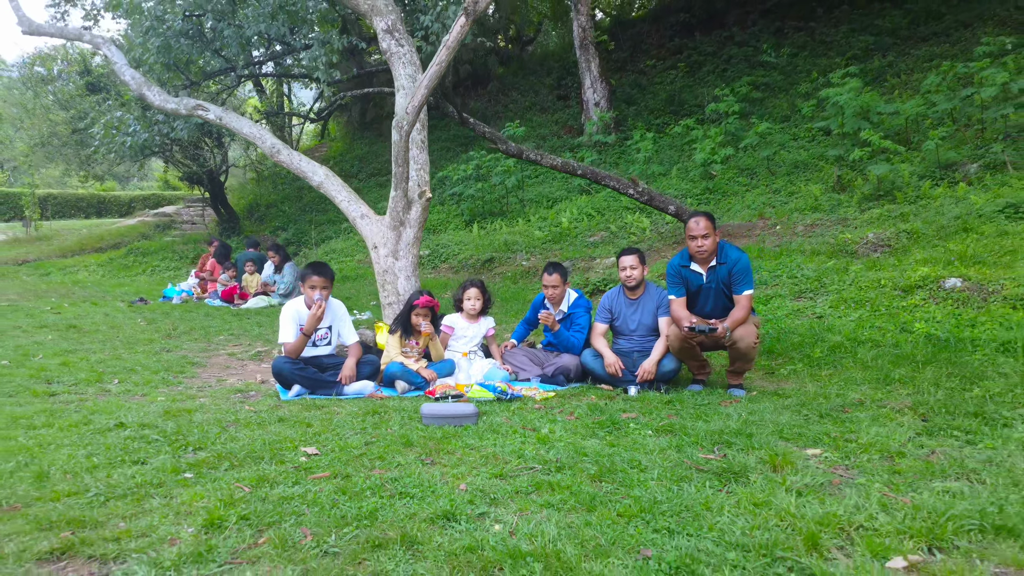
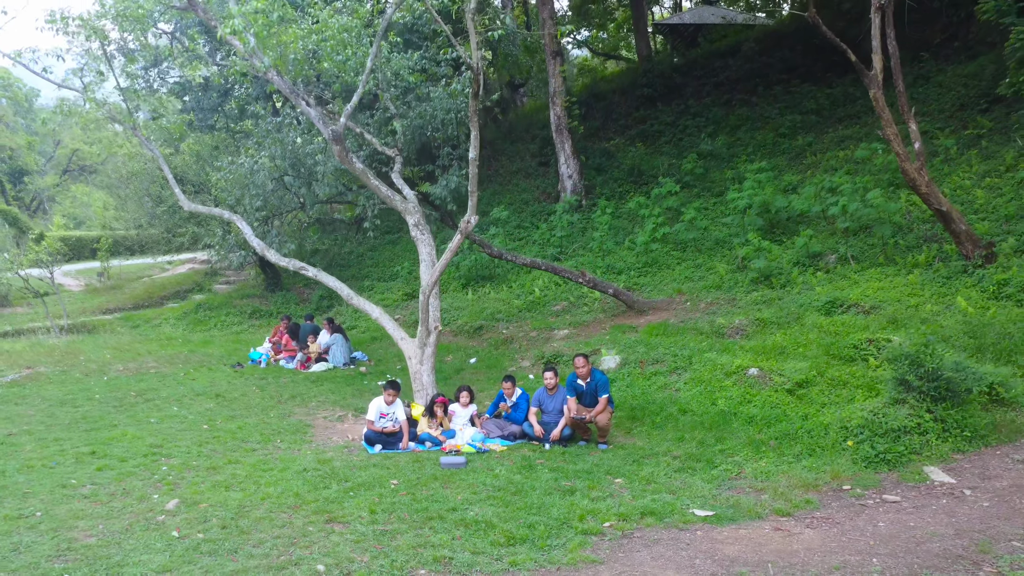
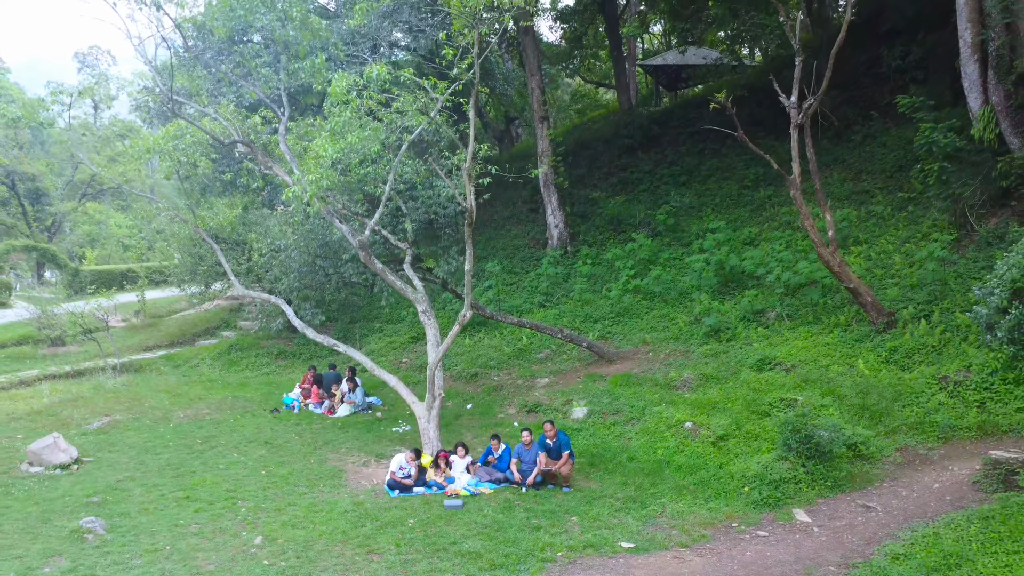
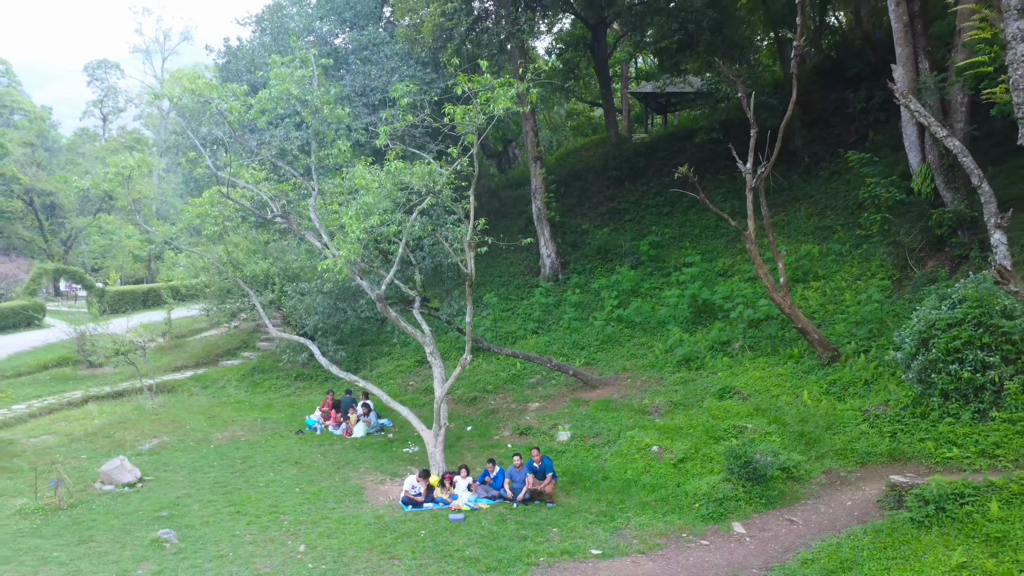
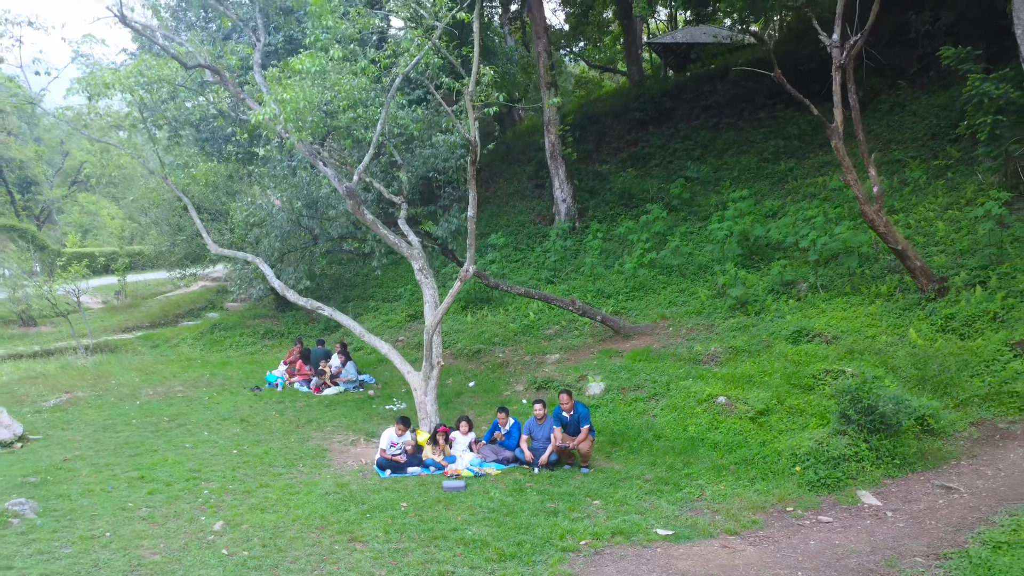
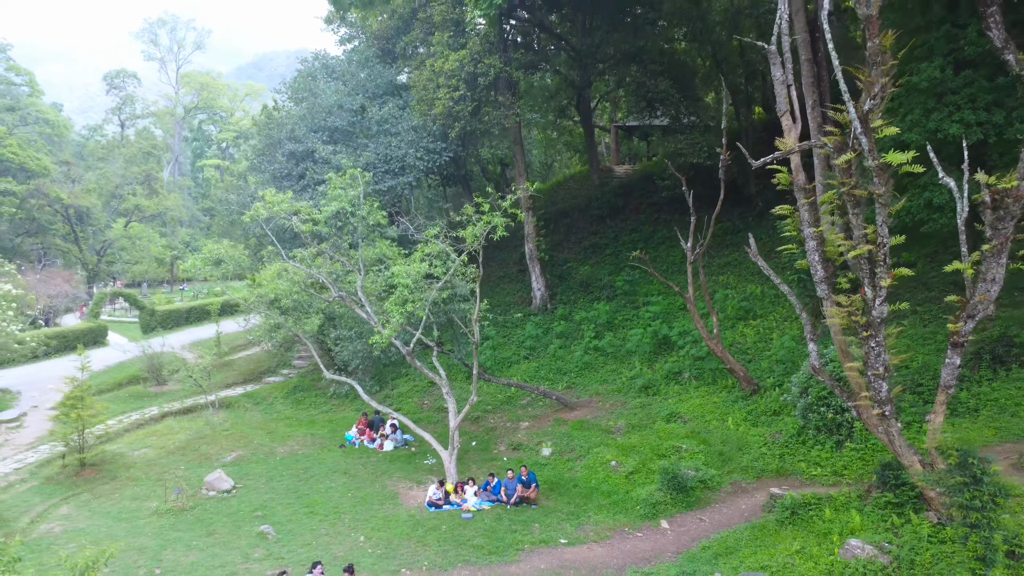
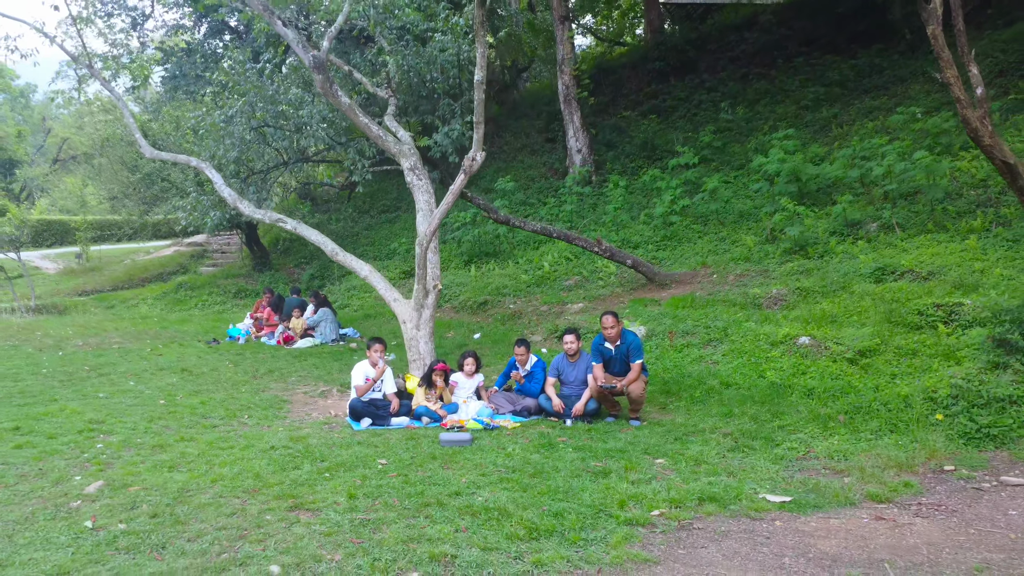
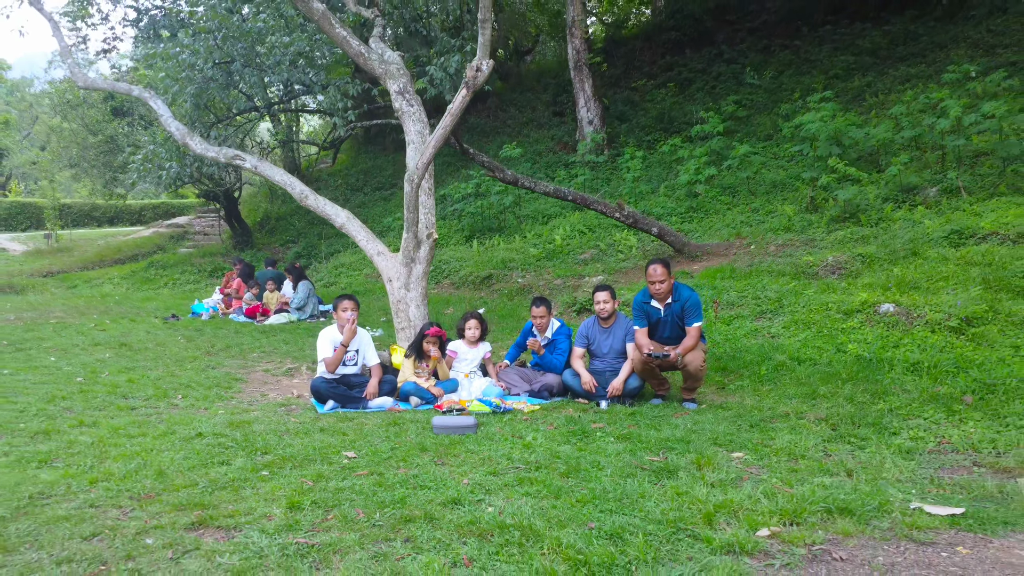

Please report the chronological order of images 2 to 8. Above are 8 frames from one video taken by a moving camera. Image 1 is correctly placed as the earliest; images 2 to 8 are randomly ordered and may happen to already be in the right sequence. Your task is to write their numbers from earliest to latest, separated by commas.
8, 7, 2, 5, 3, 4, 6
